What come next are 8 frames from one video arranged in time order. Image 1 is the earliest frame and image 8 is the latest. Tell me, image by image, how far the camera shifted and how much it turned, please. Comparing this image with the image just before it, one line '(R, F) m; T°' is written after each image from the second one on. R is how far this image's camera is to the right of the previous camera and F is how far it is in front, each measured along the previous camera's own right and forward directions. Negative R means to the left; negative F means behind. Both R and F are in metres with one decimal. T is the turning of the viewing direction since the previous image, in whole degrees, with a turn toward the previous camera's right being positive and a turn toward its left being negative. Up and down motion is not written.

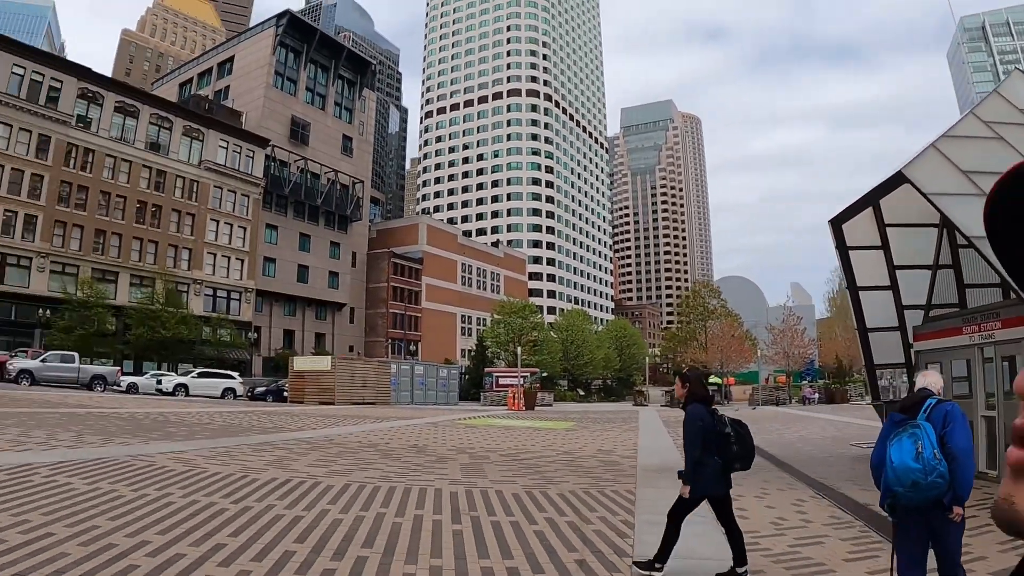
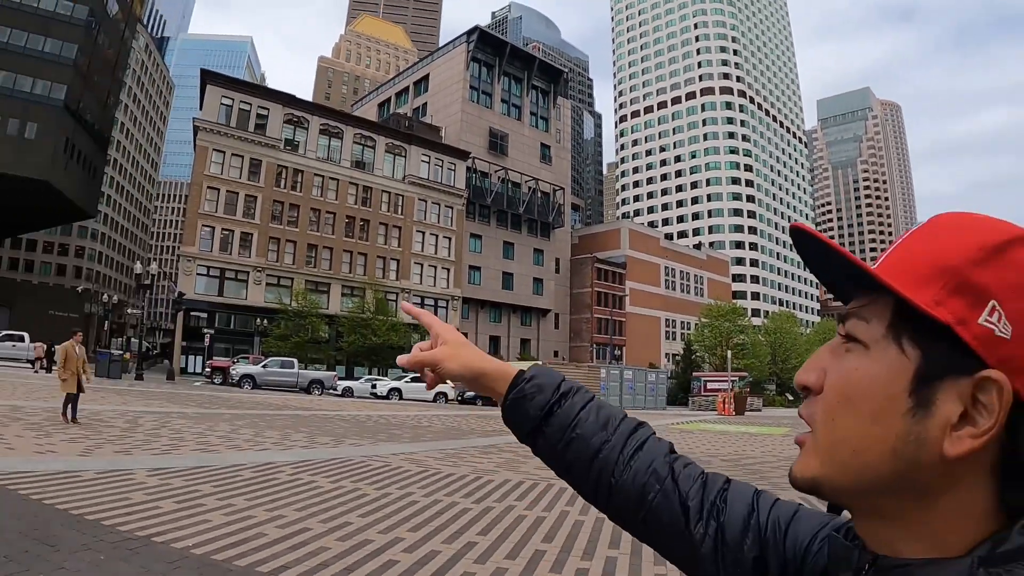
(-4.0, -0.4) m; -6°
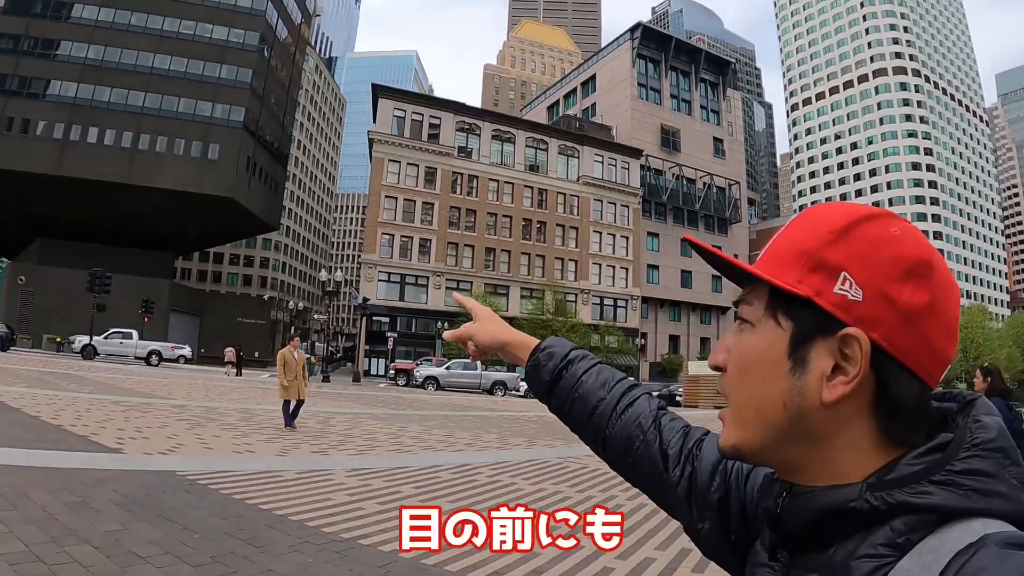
(-0.6, +0.8) m; -16°
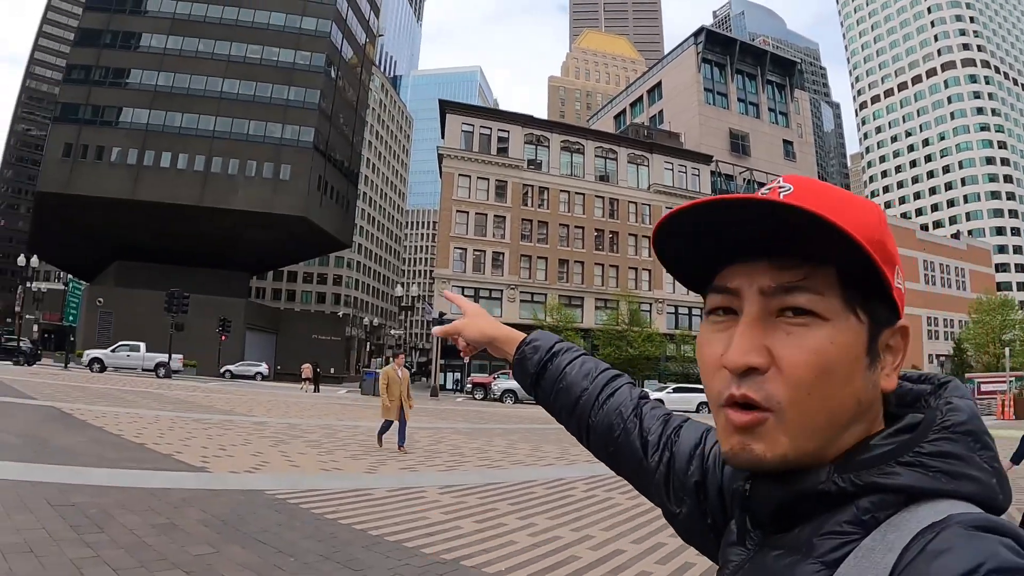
(-0.2, +0.3) m; -6°
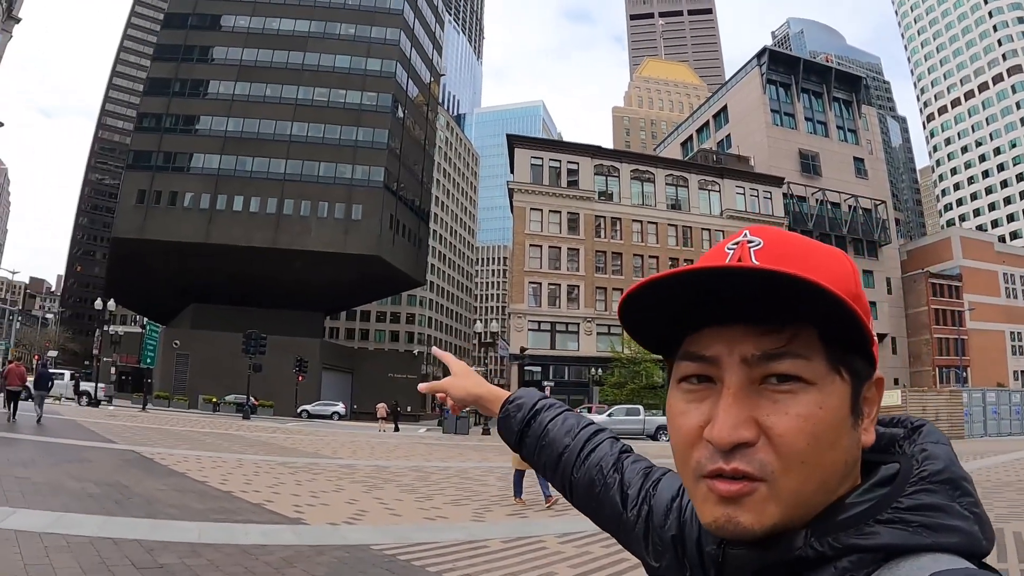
(-0.2, +0.3) m; -6°
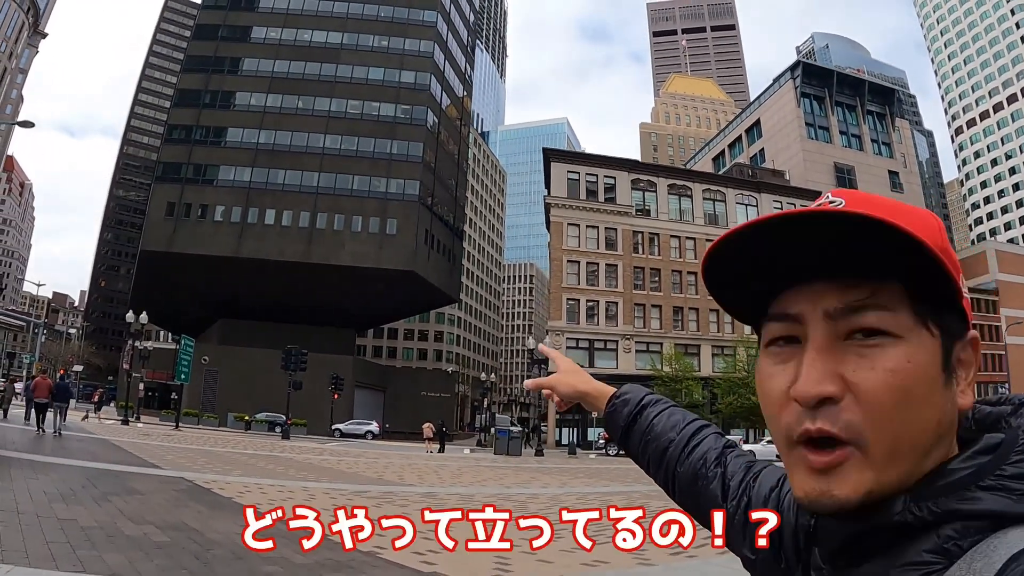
(-0.4, +0.4) m; -1°
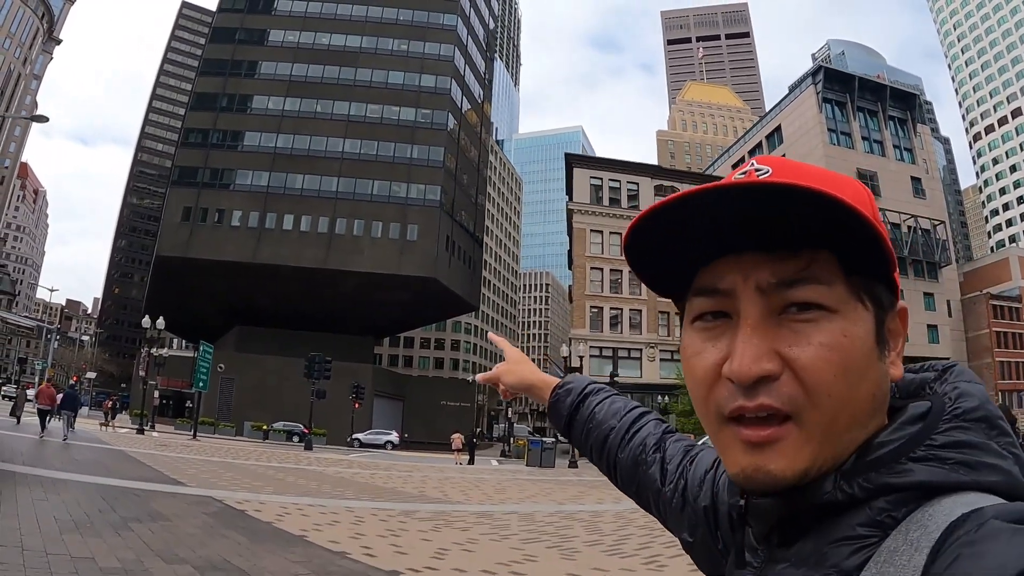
(-0.2, +0.3) m; -1°
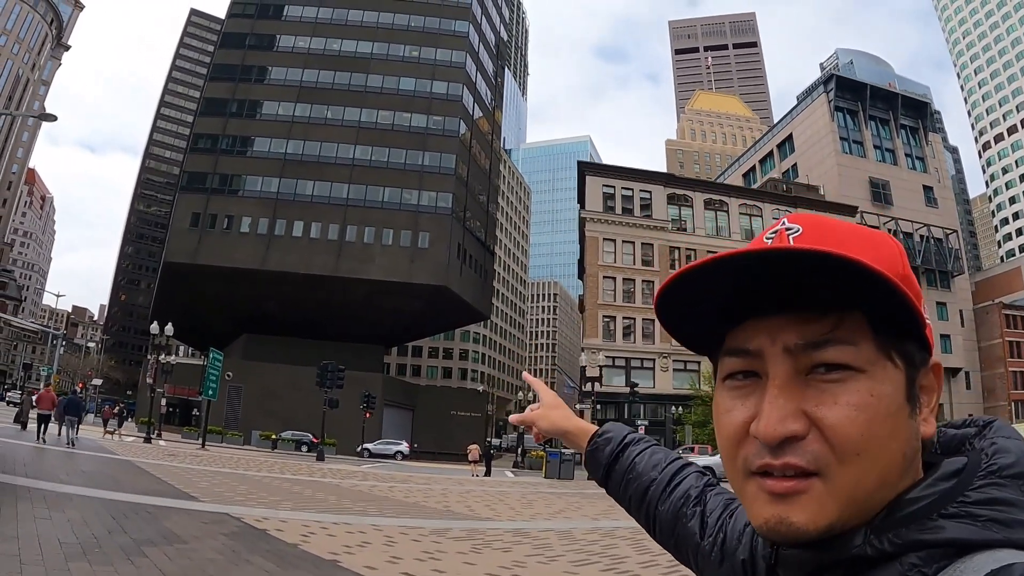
(-0.1, +0.2) m; 0°
